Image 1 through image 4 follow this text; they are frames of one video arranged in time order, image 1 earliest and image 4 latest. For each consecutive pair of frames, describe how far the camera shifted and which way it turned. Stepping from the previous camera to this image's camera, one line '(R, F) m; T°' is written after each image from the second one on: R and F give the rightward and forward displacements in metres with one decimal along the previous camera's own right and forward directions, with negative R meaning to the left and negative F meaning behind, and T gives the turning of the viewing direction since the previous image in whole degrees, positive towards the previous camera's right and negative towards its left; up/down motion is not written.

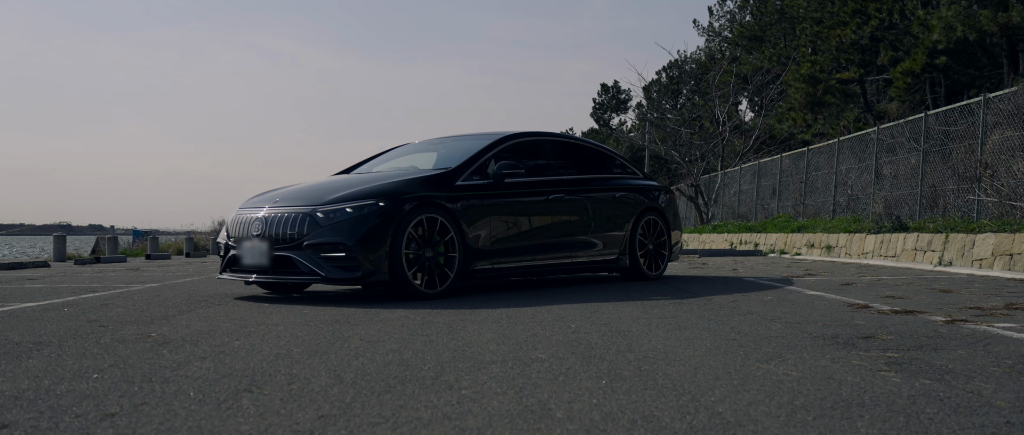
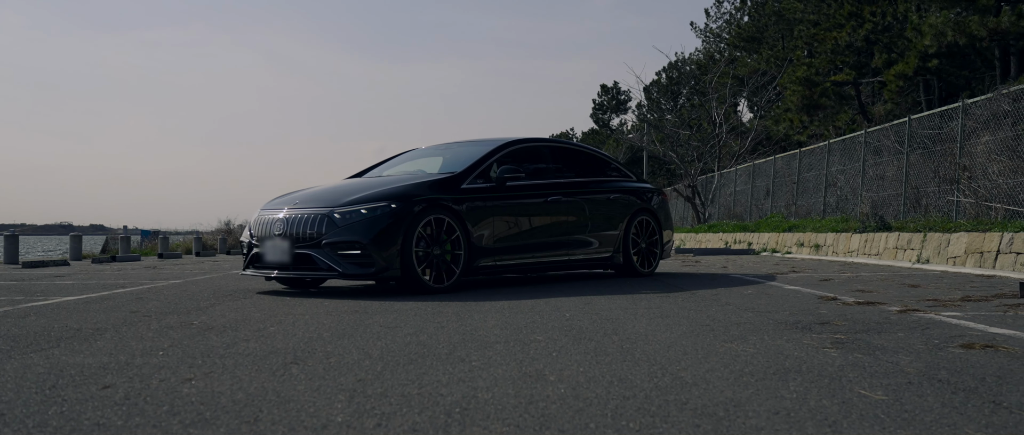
(0.0, -0.6) m; 0°
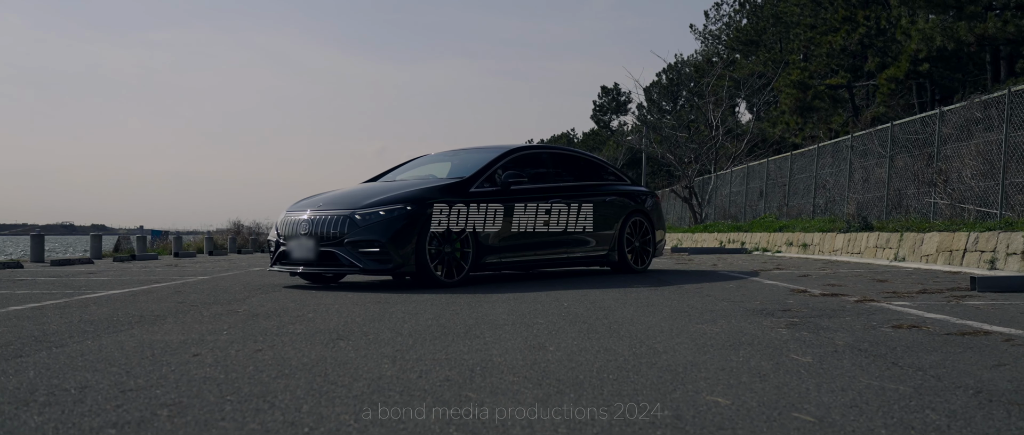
(0.0, -0.8) m; 0°
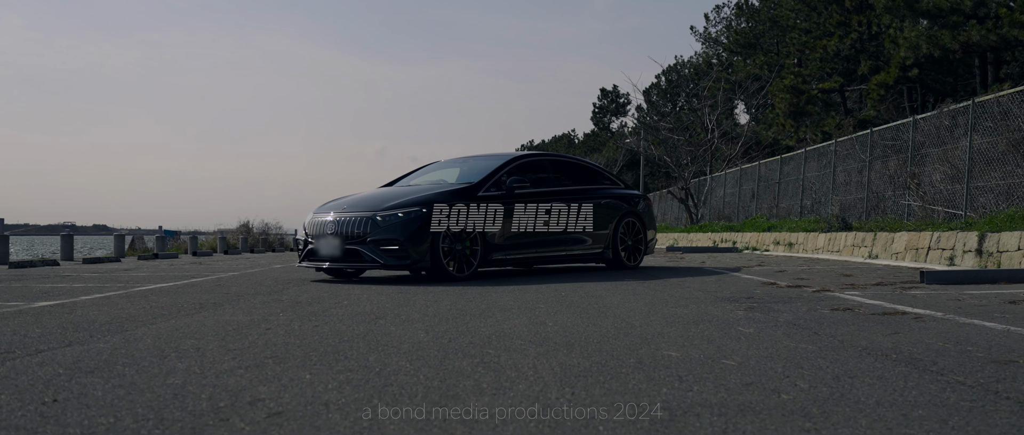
(0.0, -1.0) m; 0°
